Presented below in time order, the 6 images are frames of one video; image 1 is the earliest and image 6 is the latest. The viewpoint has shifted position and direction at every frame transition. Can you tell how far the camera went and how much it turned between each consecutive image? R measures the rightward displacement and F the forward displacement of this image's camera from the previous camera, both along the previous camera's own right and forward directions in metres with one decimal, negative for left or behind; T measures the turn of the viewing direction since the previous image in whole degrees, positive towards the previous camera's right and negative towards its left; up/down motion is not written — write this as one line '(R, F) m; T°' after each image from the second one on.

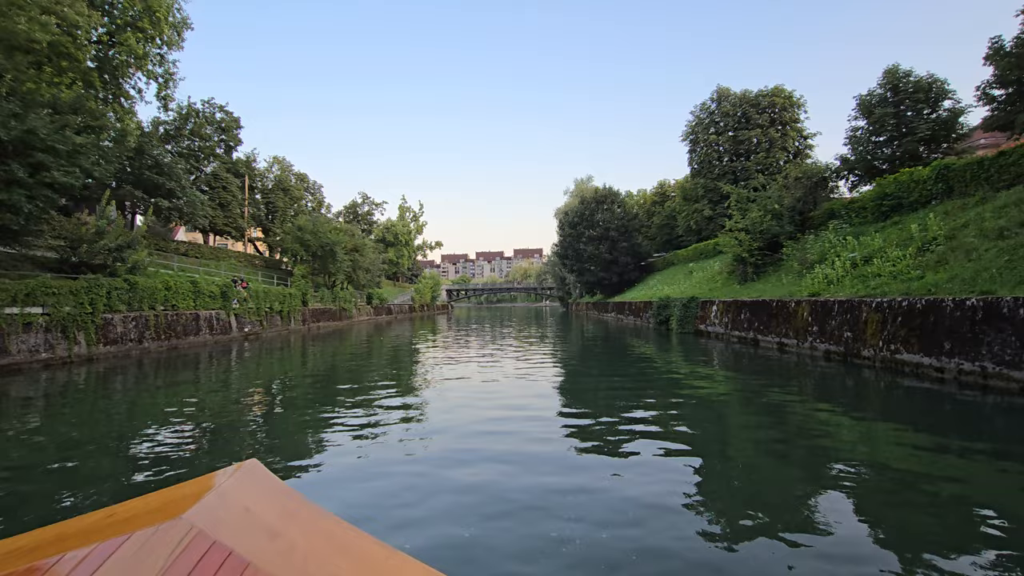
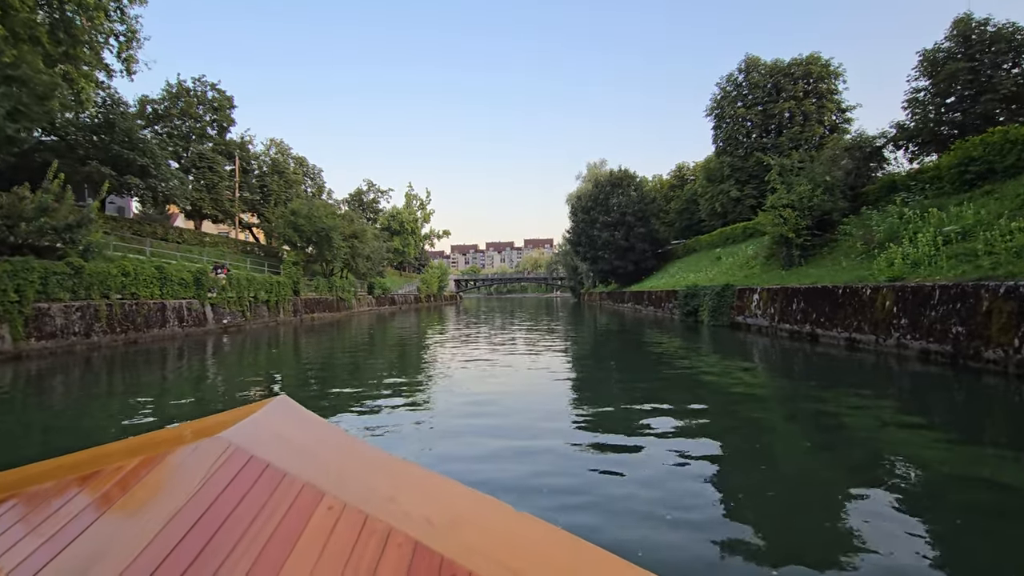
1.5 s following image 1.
(+0.1, +2.1) m; -1°
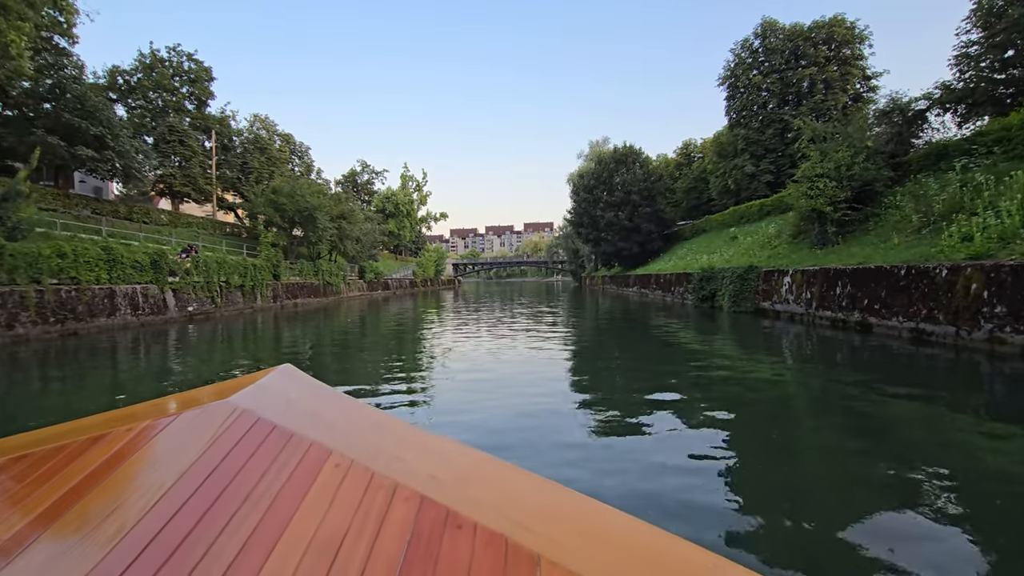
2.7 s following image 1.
(+0.1, +1.7) m; 0°
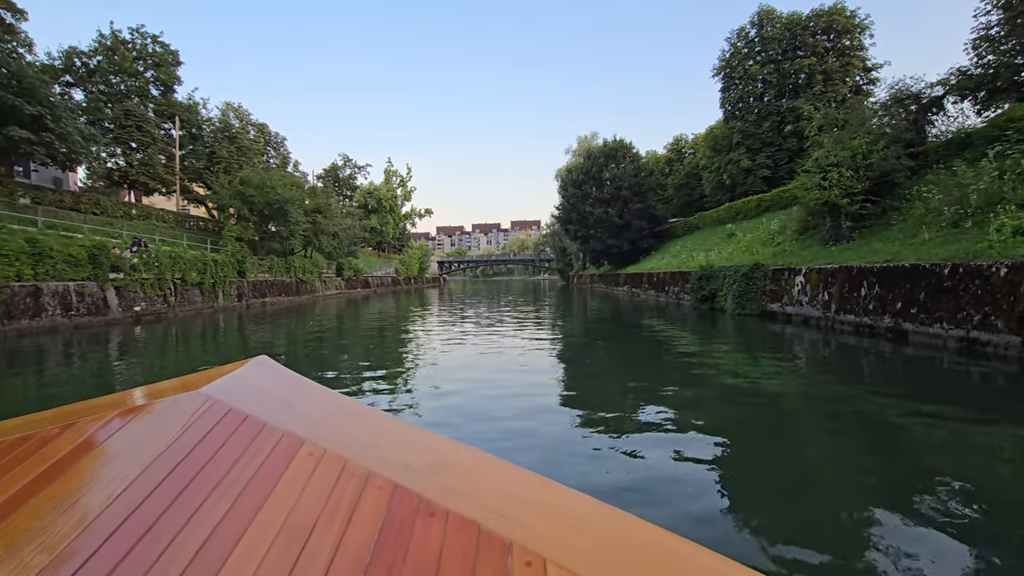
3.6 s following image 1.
(+0.1, +1.3) m; +1°
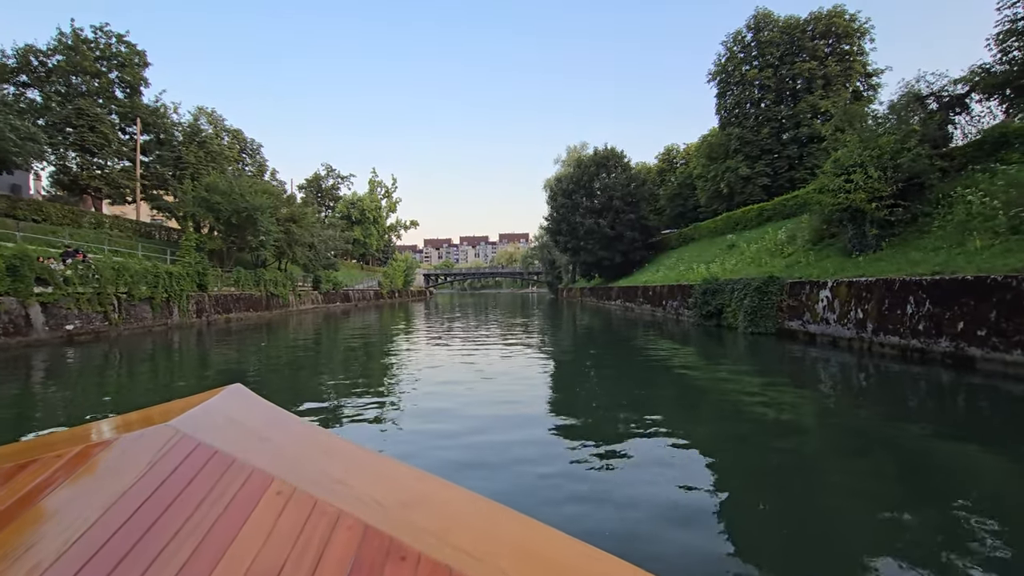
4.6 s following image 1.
(+0.1, +1.4) m; +1°
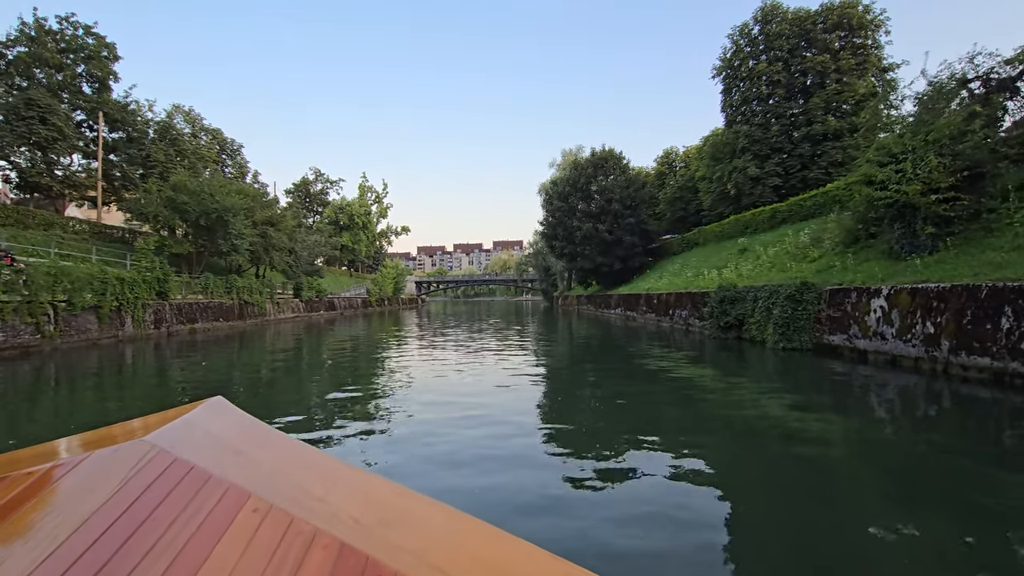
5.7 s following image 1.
(0.0, +1.6) m; +1°
